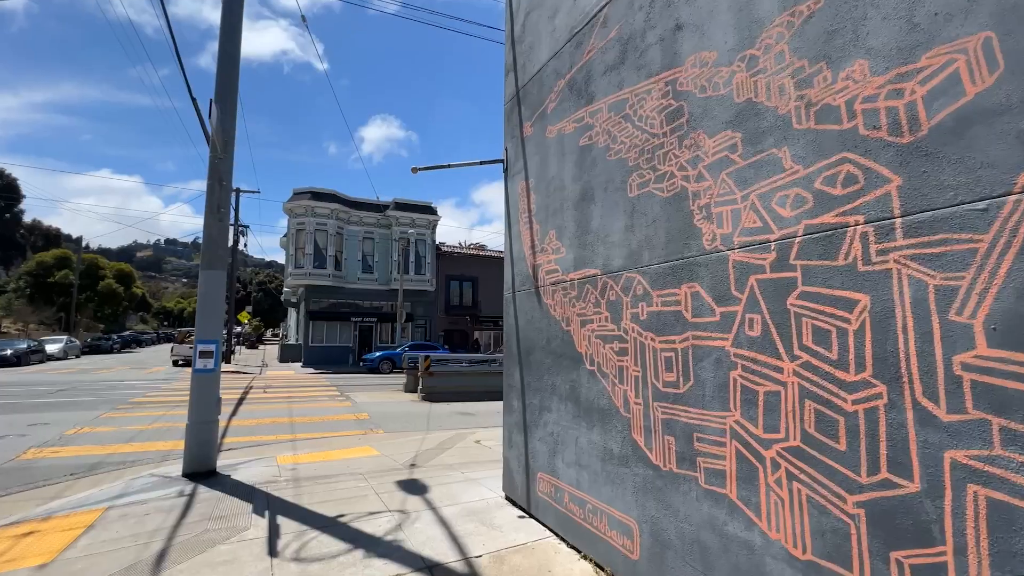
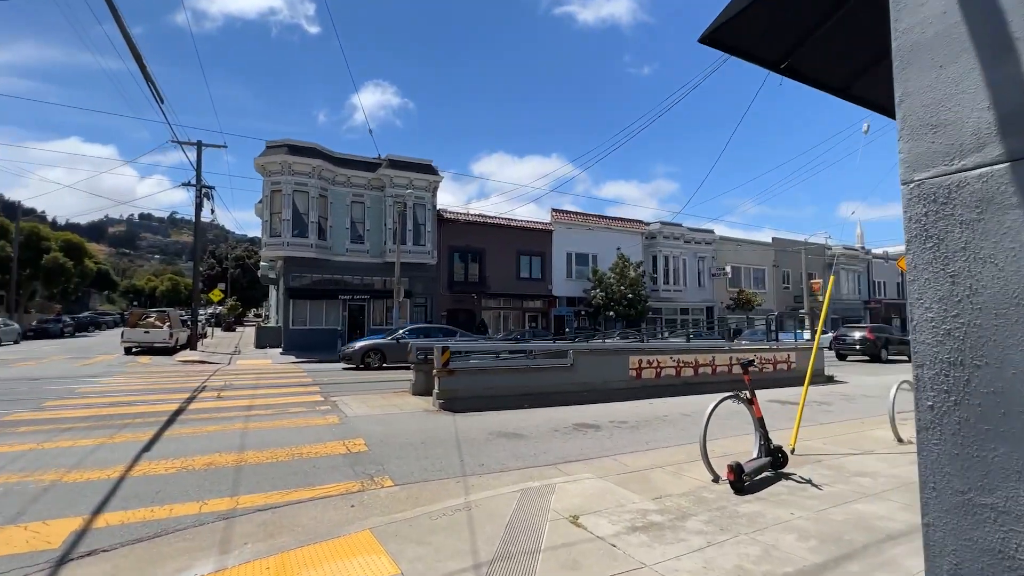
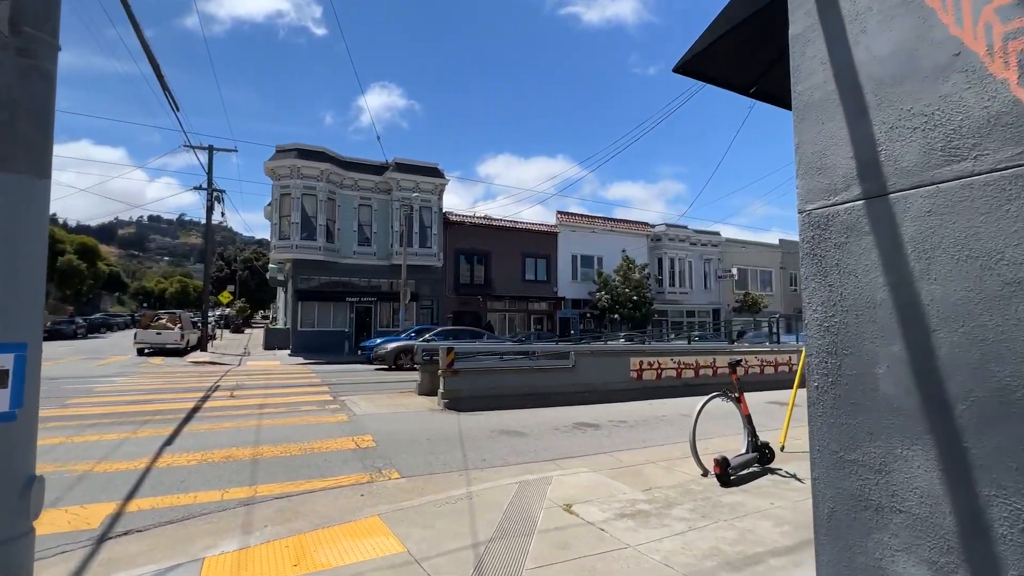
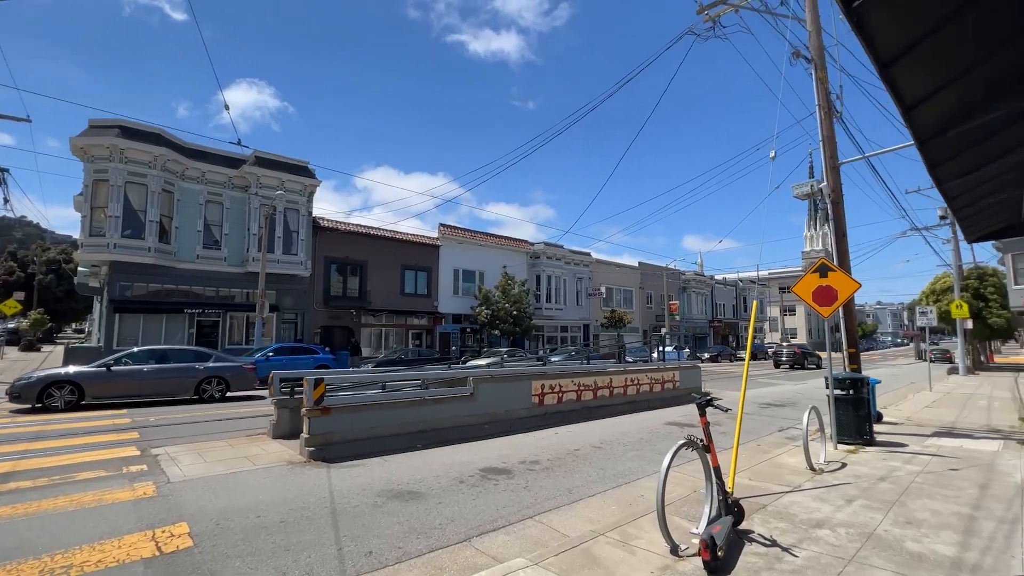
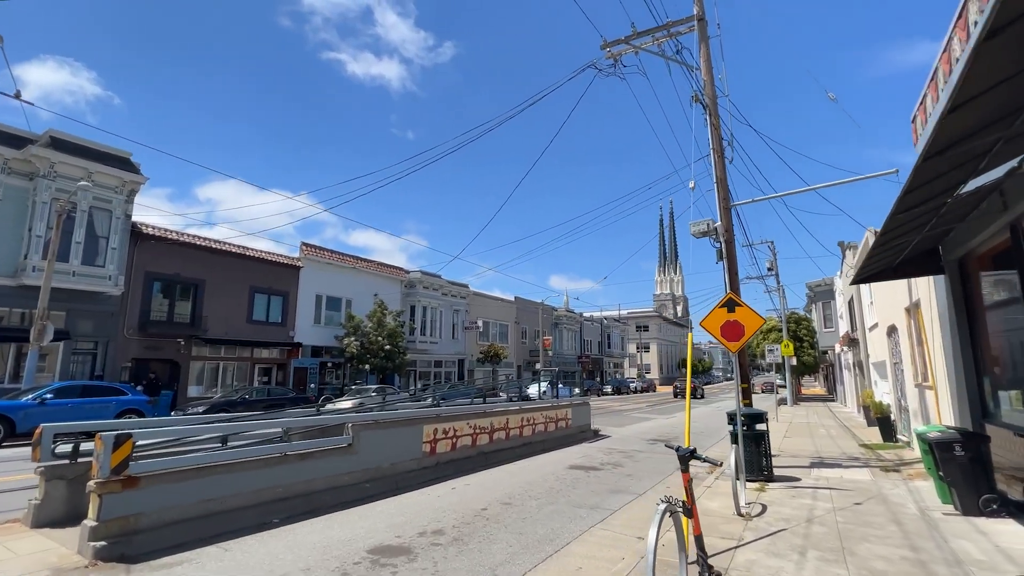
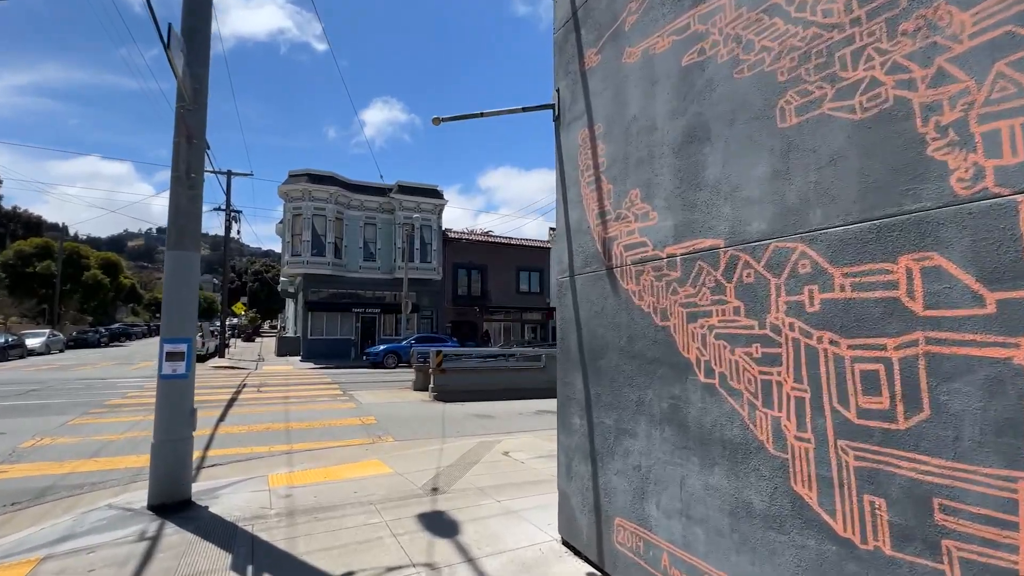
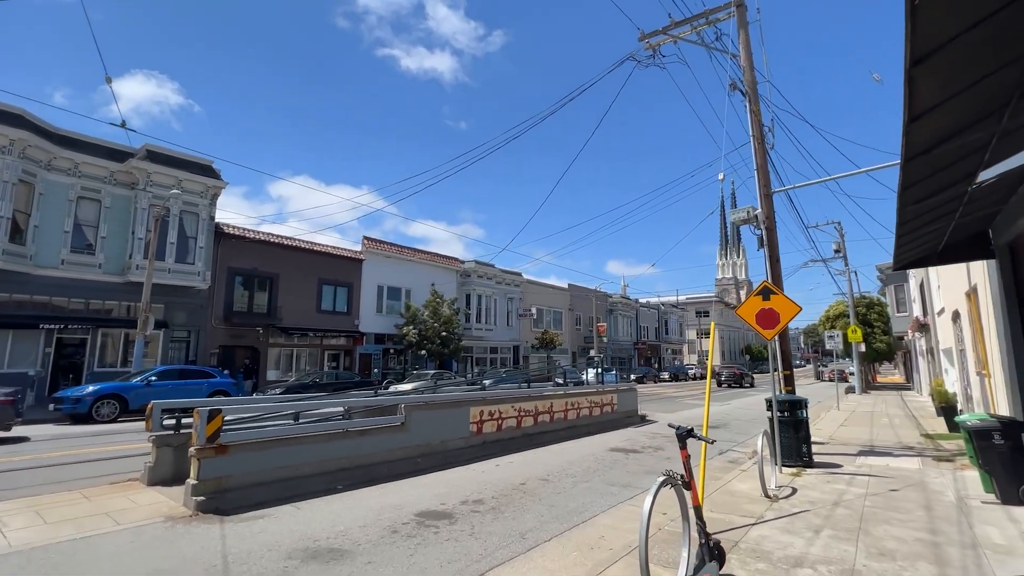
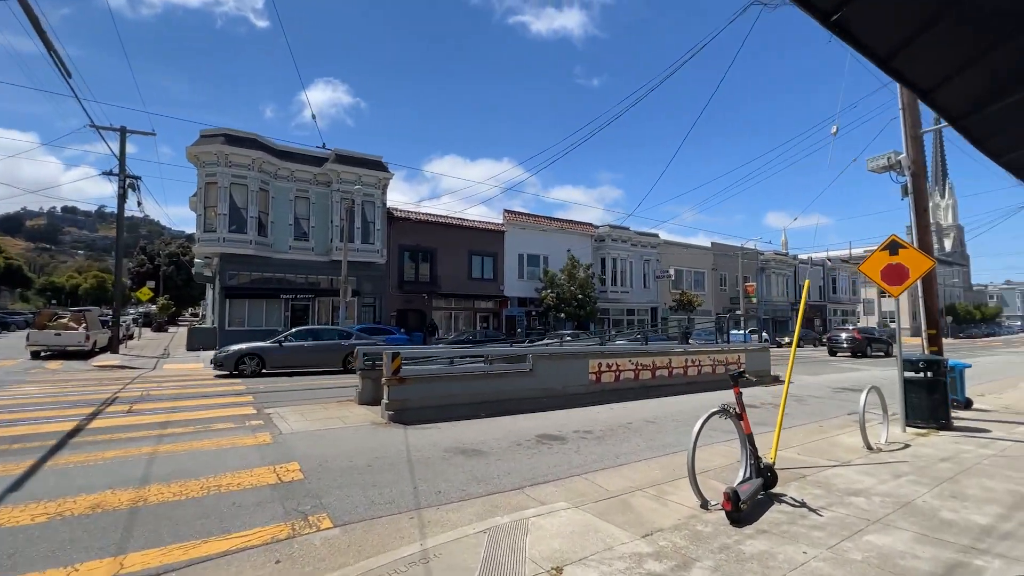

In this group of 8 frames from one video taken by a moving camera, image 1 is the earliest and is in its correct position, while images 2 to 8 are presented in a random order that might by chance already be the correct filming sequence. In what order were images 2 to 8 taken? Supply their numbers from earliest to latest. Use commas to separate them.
6, 3, 2, 8, 4, 7, 5
